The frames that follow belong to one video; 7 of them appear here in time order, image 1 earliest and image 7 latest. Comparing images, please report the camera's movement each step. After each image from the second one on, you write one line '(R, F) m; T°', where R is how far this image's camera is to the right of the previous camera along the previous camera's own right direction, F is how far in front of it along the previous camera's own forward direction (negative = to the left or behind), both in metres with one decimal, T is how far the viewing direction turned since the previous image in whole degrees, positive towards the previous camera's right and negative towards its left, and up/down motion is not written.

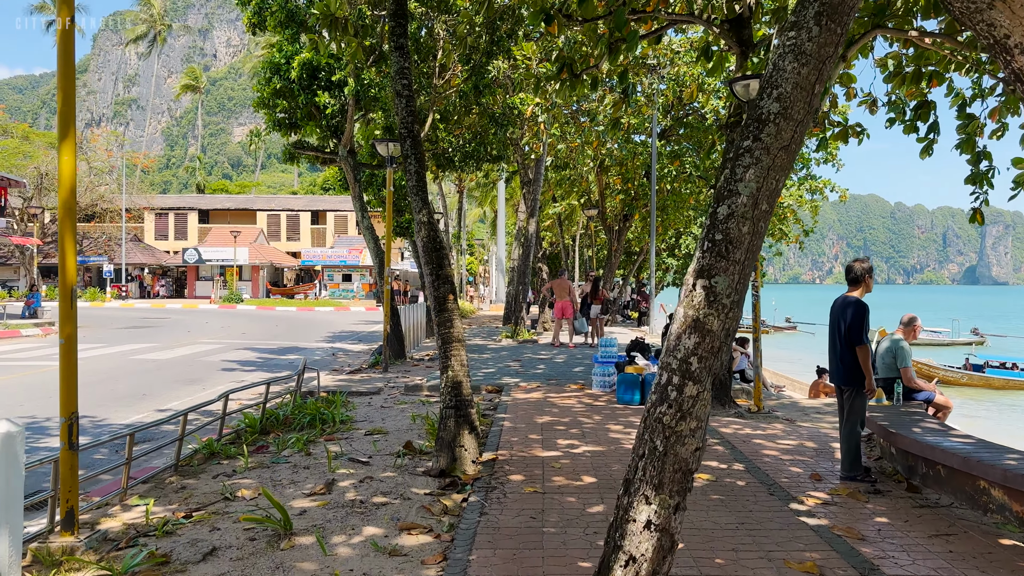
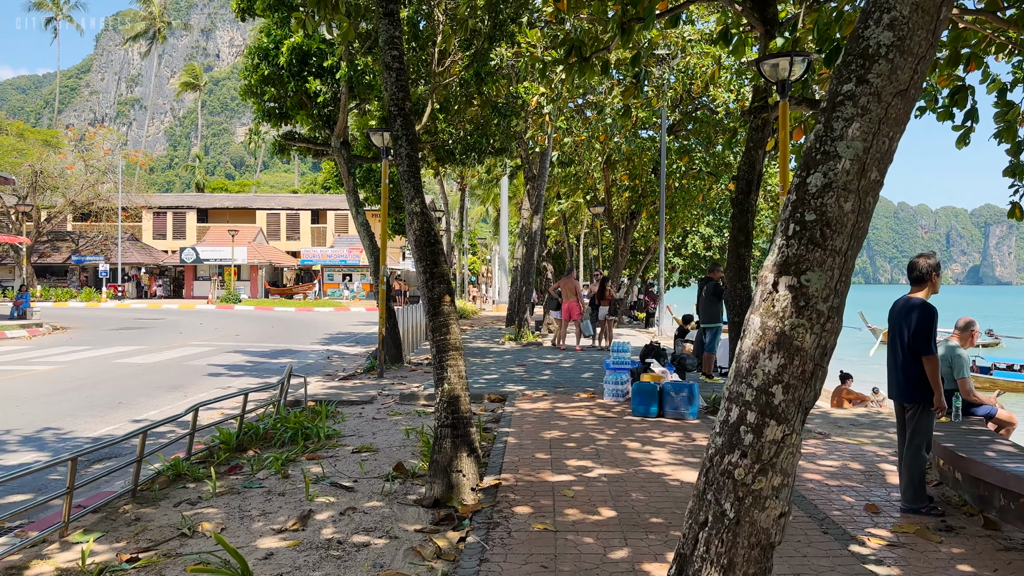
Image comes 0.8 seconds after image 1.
(0.0, +0.8) m; 0°
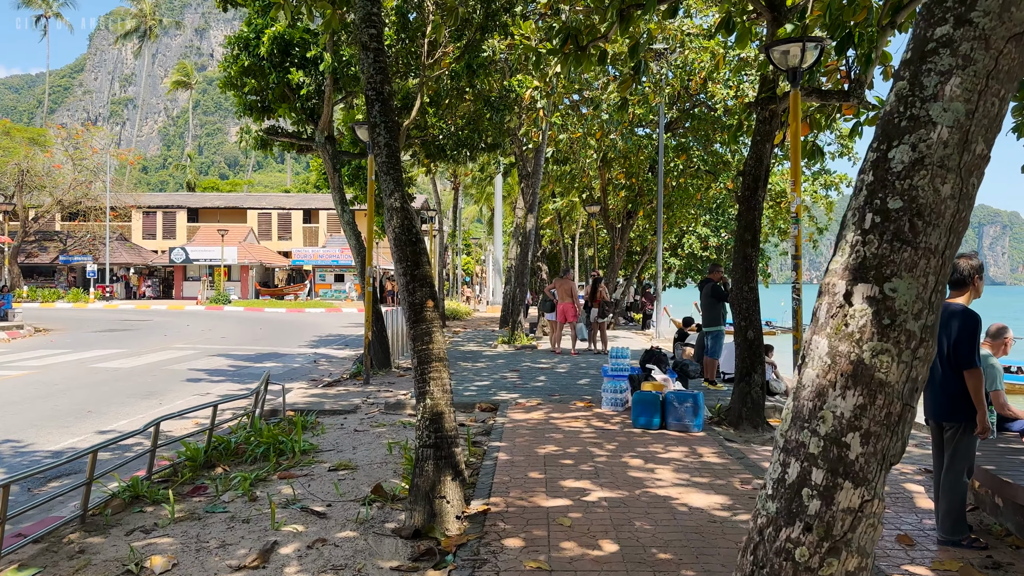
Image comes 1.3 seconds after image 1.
(0.0, +0.6) m; 0°
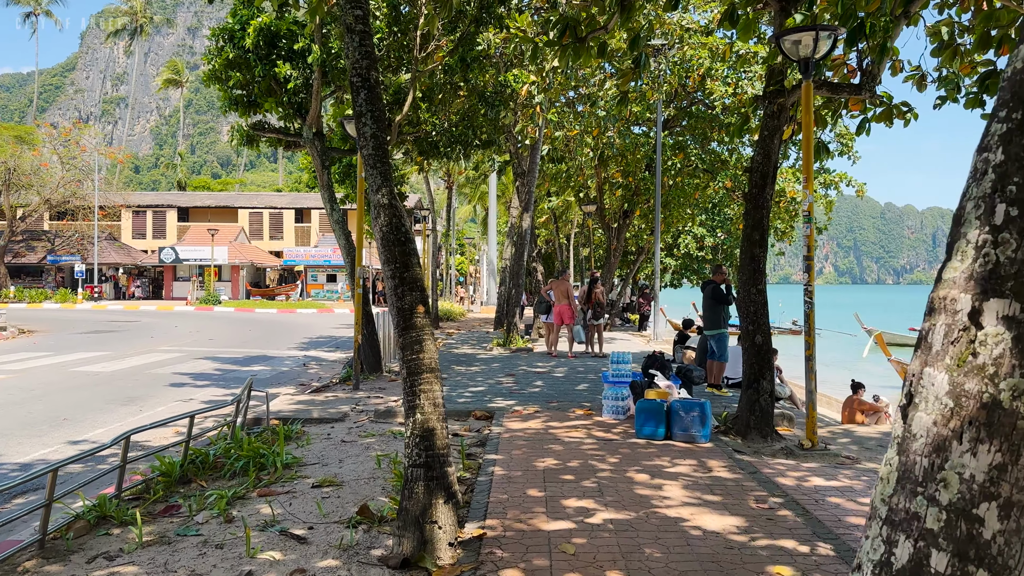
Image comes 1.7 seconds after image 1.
(0.0, +0.4) m; 0°
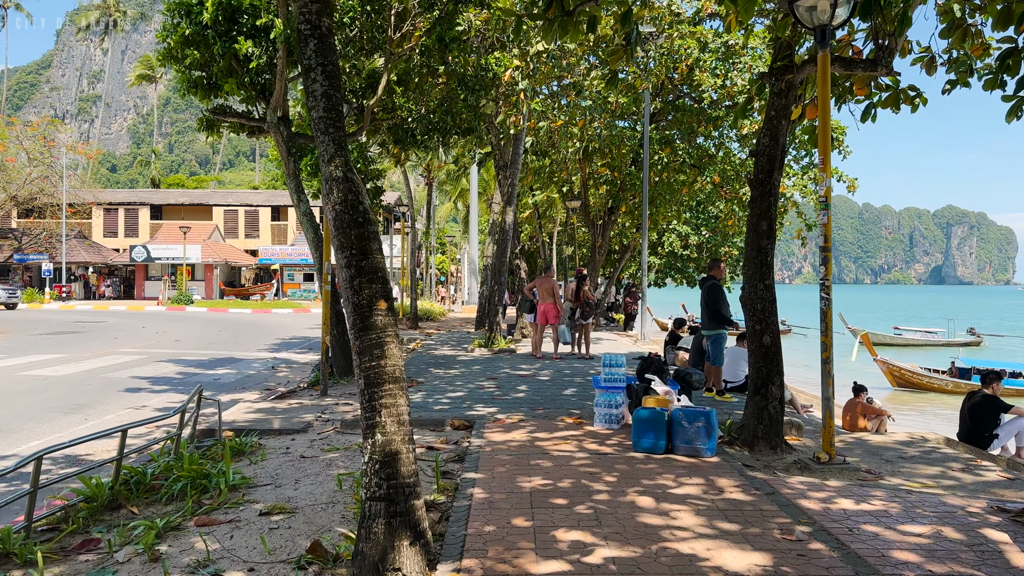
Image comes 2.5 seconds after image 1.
(0.0, +0.8) m; +1°
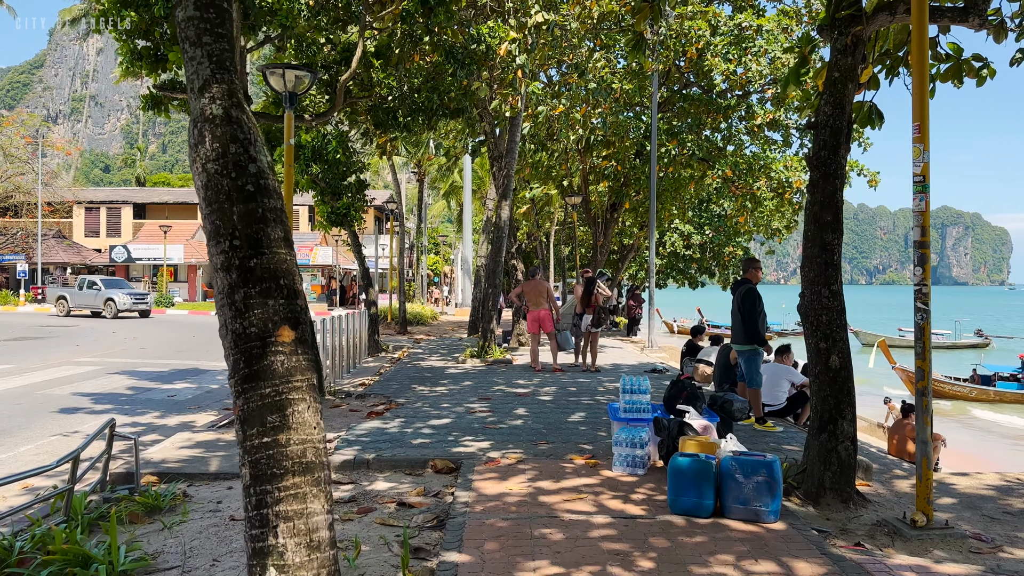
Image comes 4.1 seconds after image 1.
(0.0, +1.6) m; 0°
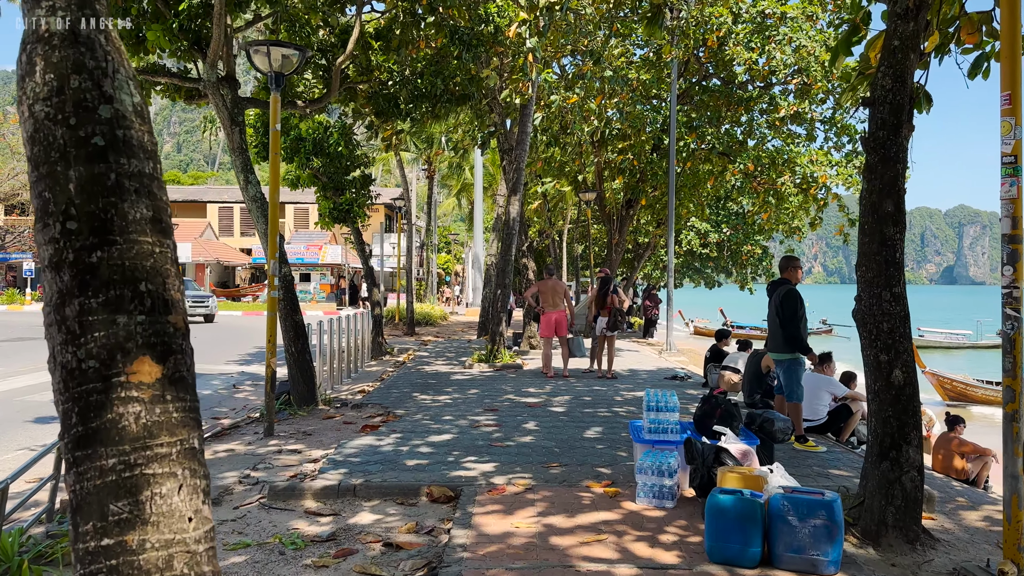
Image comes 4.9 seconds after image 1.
(0.0, +0.8) m; -1°
